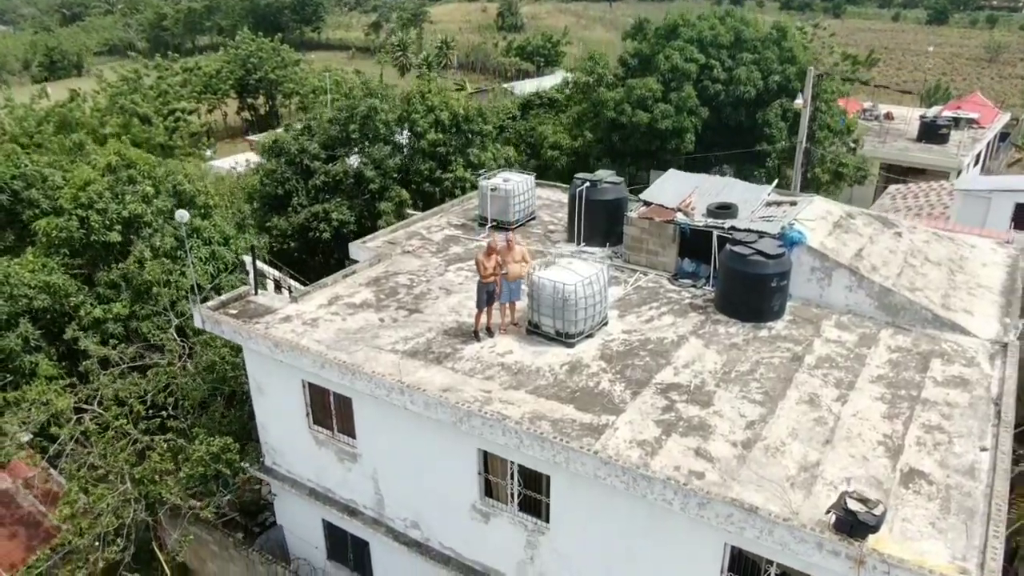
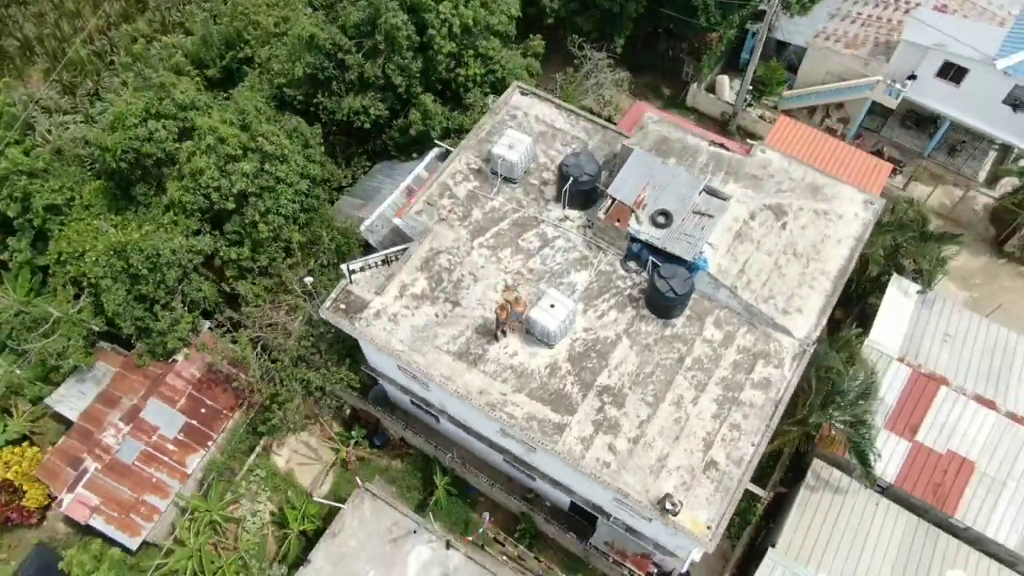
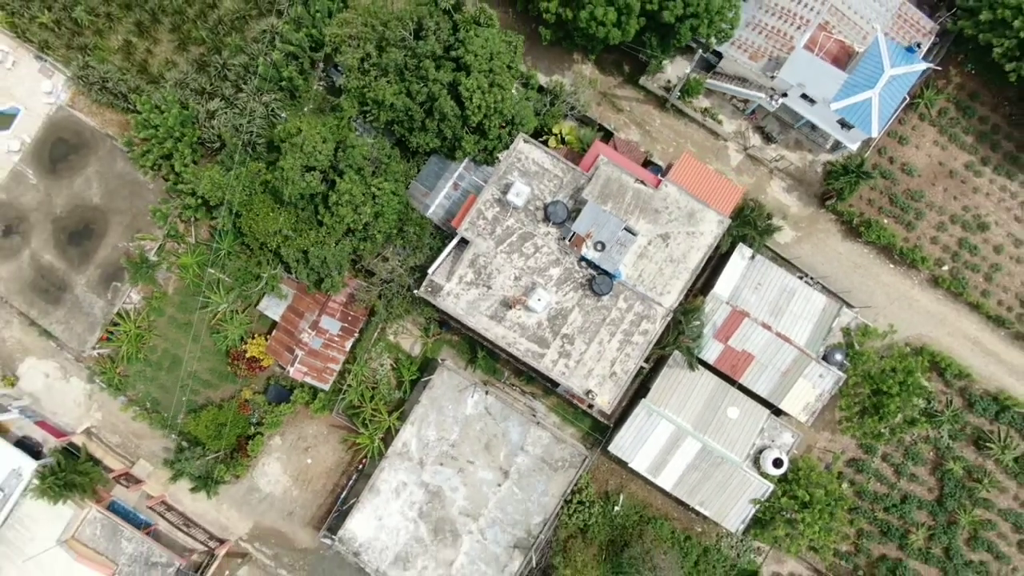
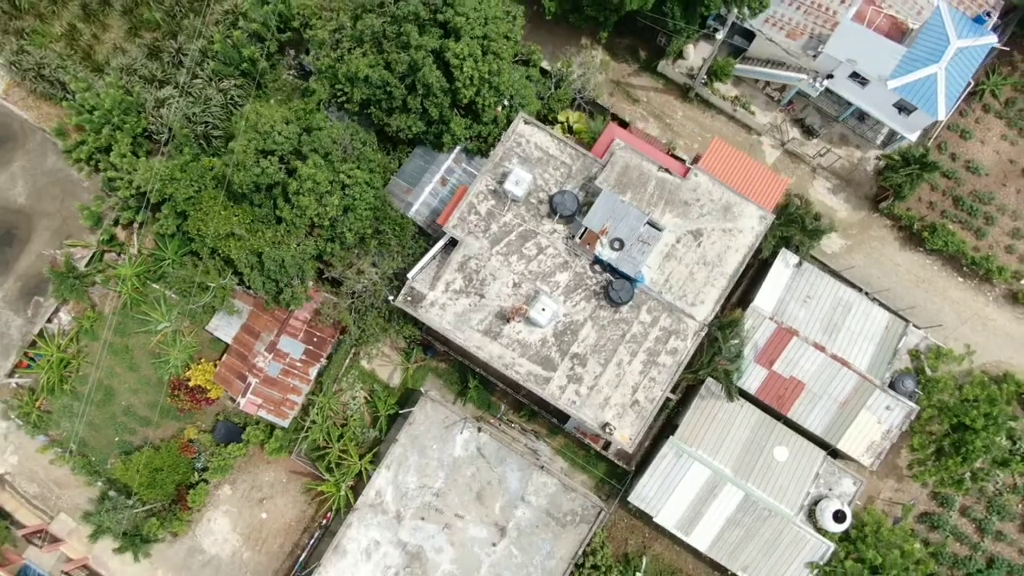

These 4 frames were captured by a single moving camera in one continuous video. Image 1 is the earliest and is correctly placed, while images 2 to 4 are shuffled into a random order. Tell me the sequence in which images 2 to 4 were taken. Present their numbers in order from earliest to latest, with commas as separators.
2, 4, 3
